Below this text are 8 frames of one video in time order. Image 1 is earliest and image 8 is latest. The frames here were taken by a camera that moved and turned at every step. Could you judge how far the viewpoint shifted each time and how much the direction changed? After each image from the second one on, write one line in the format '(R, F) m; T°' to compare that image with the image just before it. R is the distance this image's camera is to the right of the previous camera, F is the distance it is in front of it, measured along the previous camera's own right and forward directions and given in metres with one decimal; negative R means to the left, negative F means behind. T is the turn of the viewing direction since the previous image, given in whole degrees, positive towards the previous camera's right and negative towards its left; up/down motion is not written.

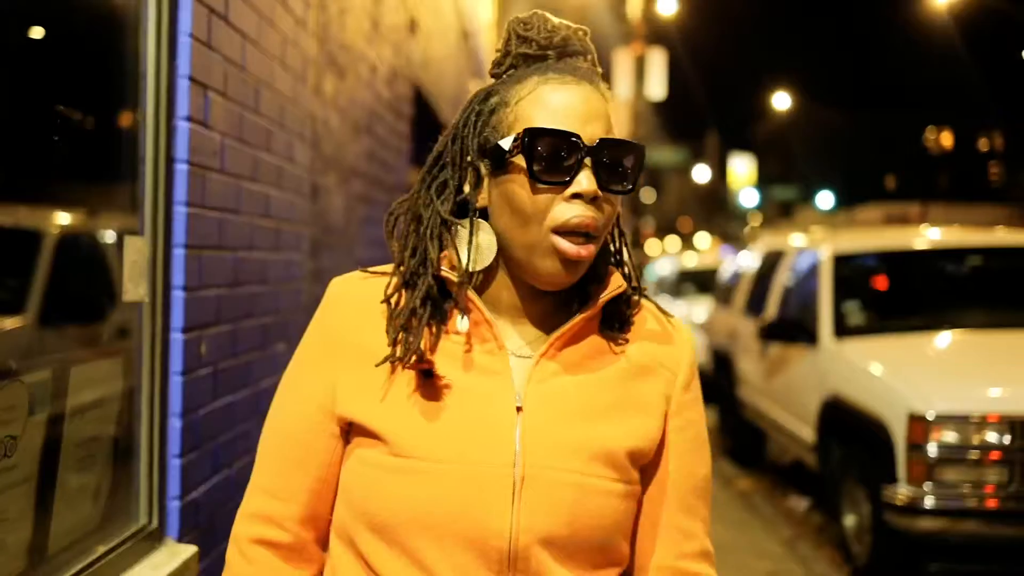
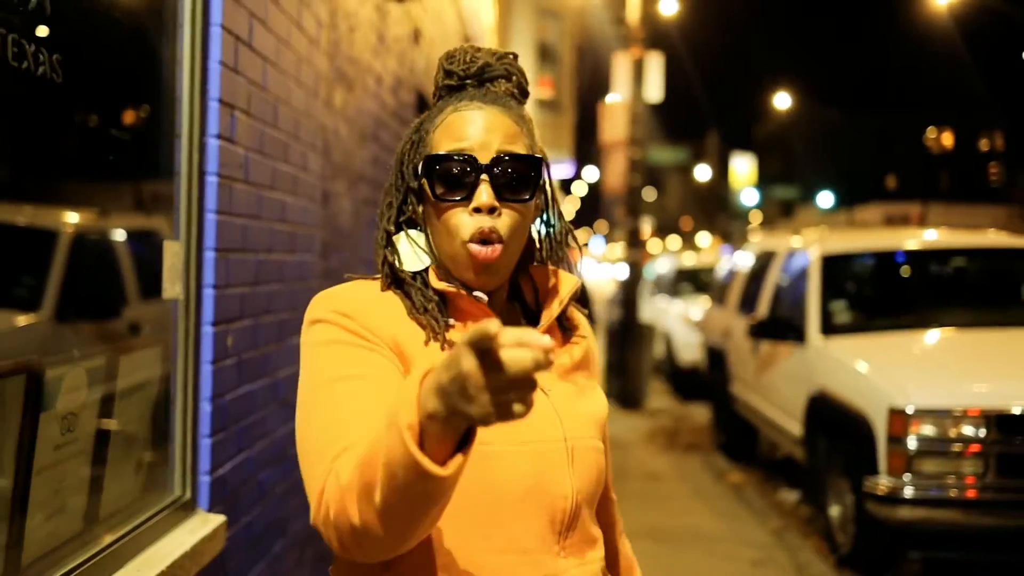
(0.0, -0.3) m; 0°
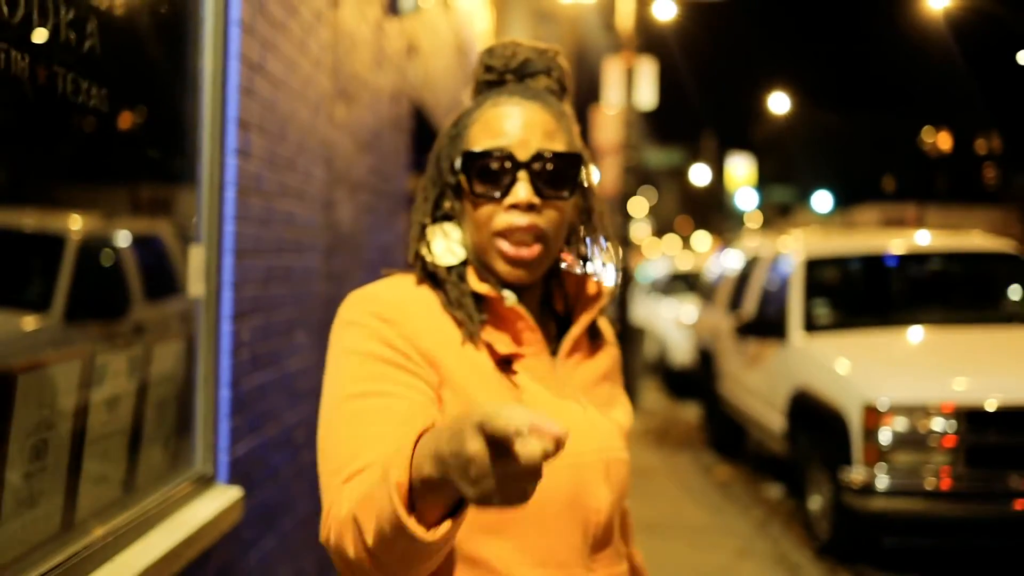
(0.0, -0.3) m; 0°
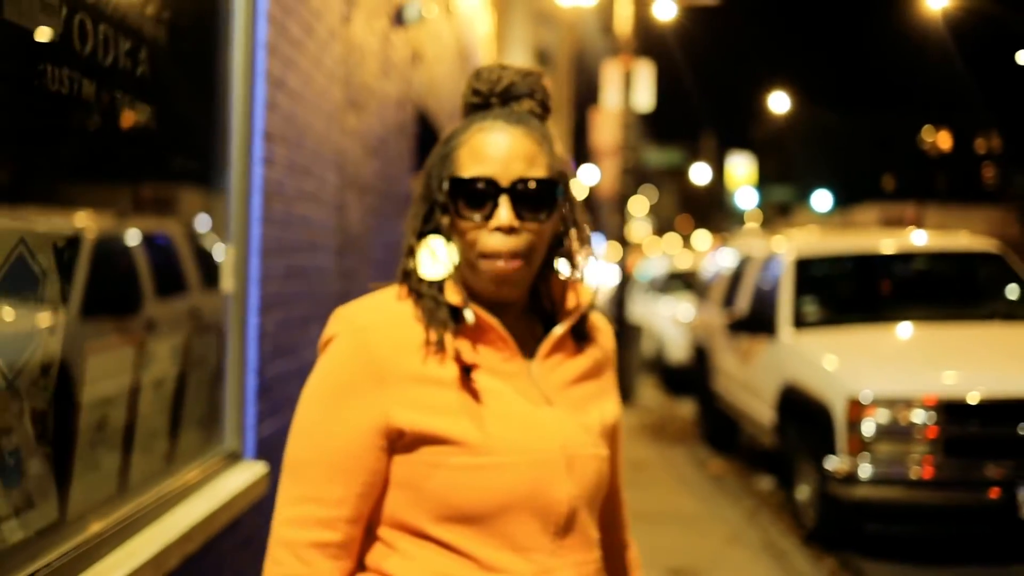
(0.0, -0.3) m; 0°
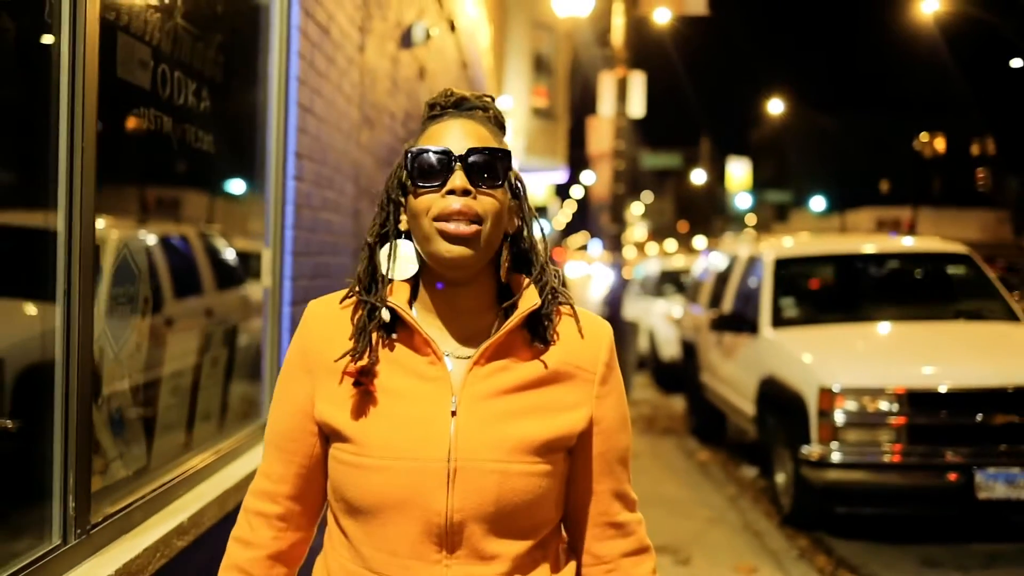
(0.0, -0.5) m; 0°
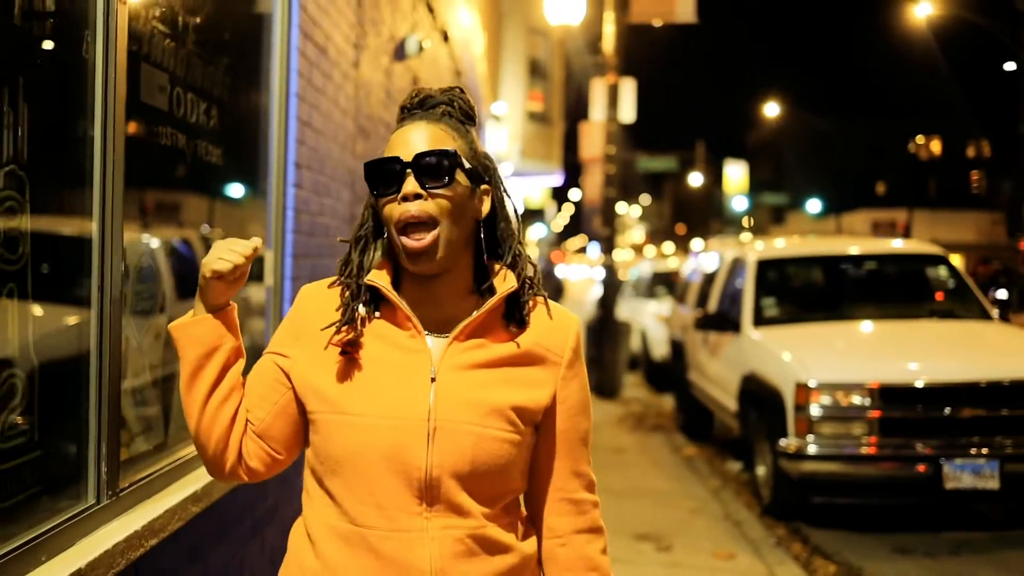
(+0.1, -0.3) m; 0°
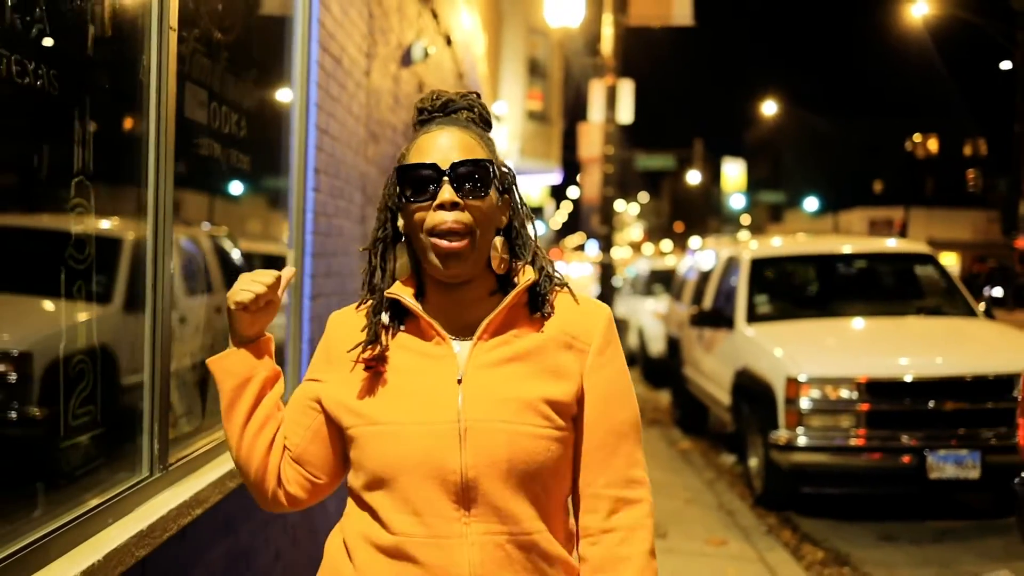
(0.0, -0.3) m; 0°
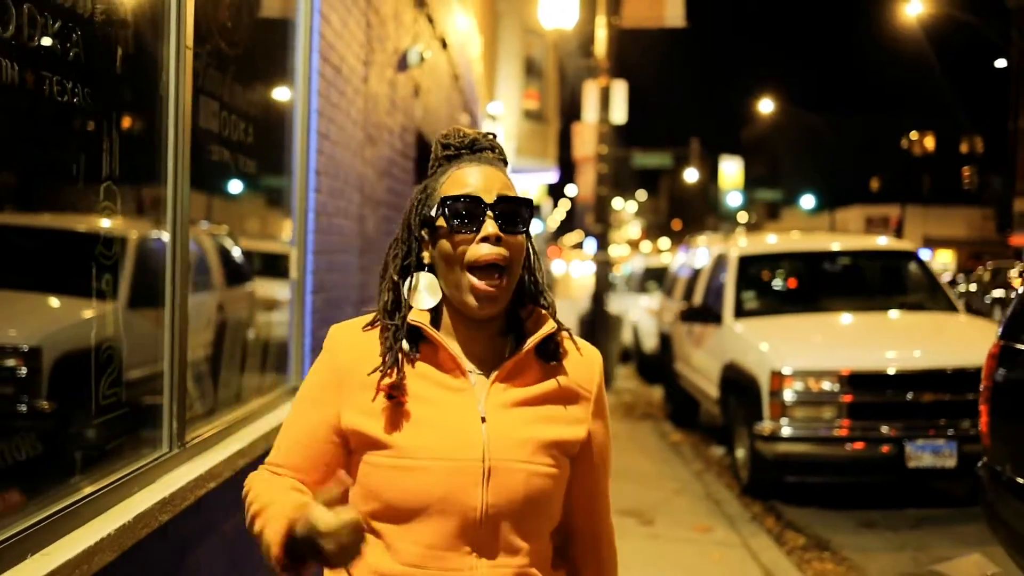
(0.0, -0.3) m; 0°
